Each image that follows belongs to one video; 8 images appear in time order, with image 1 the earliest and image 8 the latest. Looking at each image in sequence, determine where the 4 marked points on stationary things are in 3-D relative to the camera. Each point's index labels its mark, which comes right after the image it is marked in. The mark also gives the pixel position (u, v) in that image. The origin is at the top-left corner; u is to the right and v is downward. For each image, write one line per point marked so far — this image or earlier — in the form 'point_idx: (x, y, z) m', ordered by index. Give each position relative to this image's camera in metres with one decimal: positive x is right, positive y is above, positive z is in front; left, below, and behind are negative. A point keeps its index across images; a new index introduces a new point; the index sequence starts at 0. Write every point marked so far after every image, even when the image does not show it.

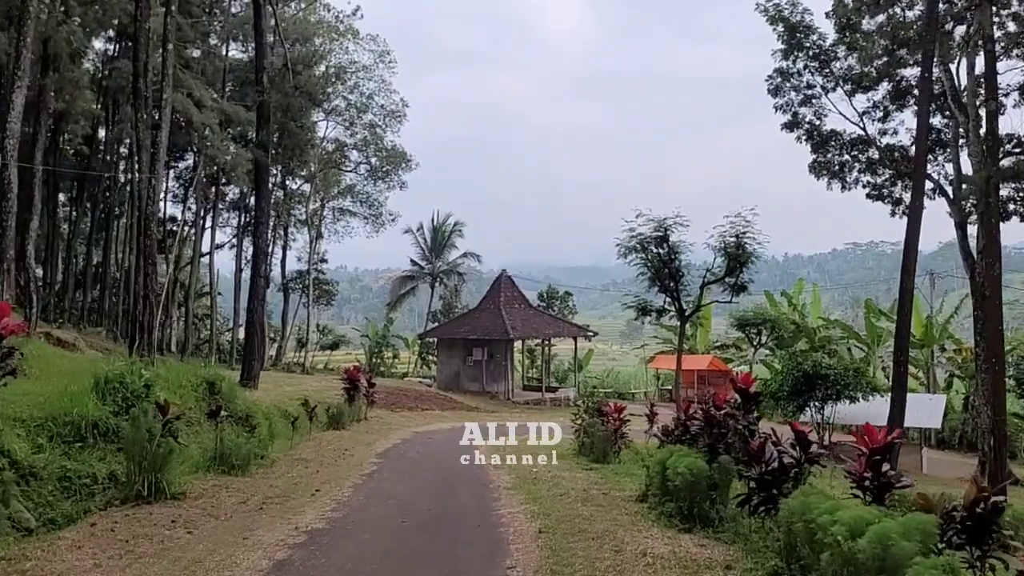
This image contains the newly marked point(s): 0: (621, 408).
0: (+1.5, -1.7, +11.4) m
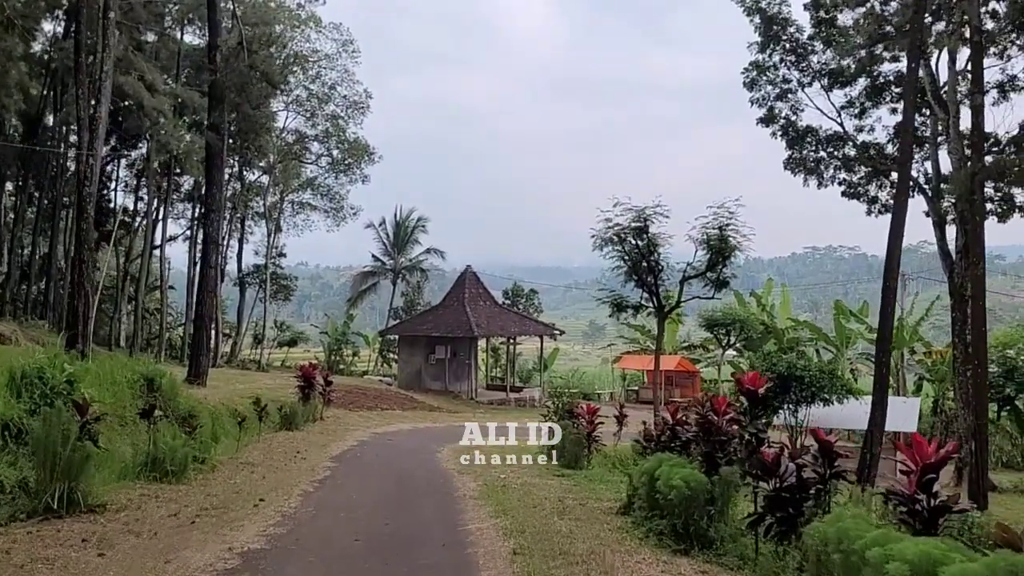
0: (+1.1, -1.6, +10.7) m
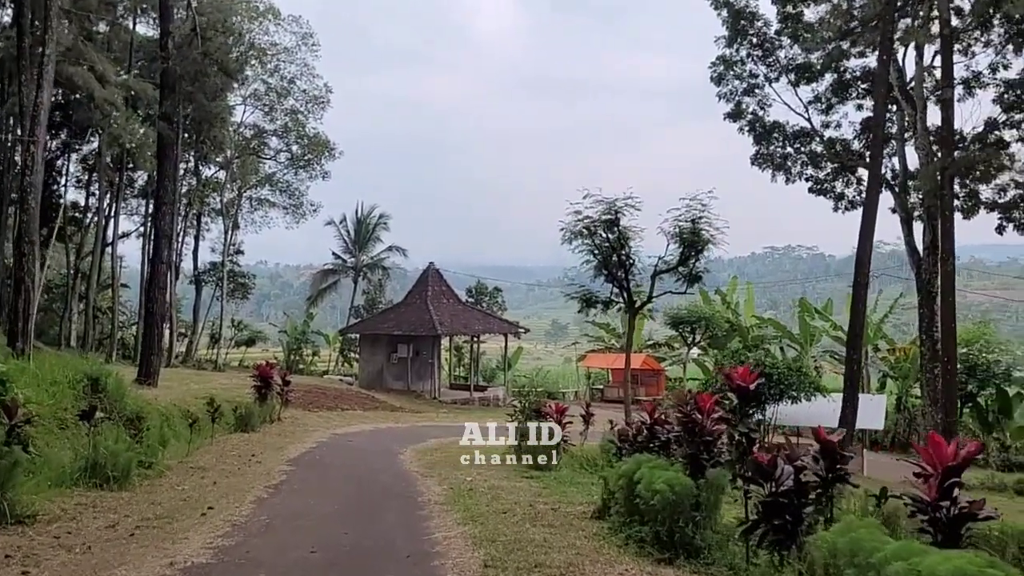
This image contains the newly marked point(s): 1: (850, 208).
0: (+0.6, -1.6, +10.4) m
1: (+7.0, +1.7, +16.7) m
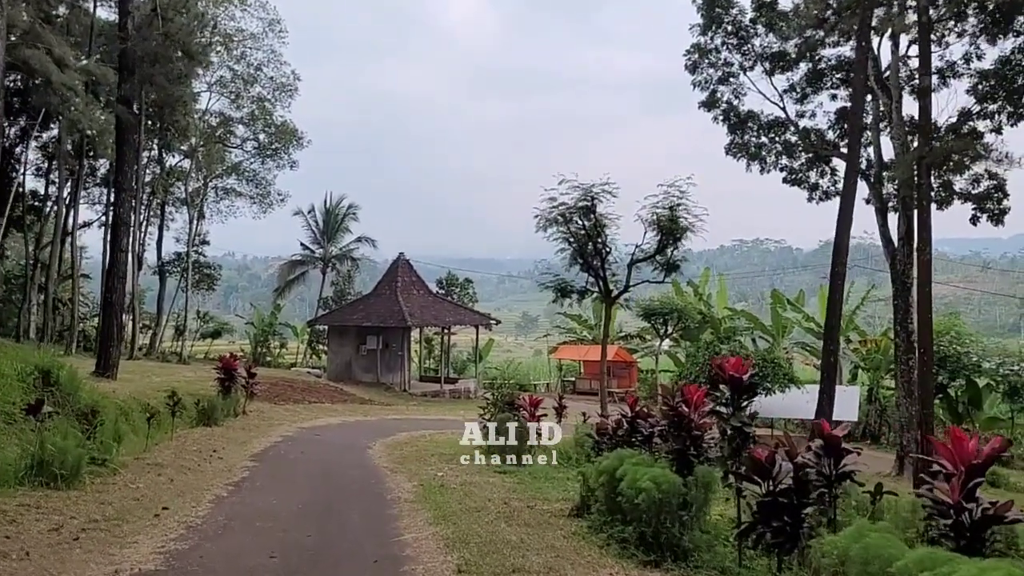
0: (+0.3, -1.4, +10.1) m
1: (+6.4, +1.9, +16.7) m
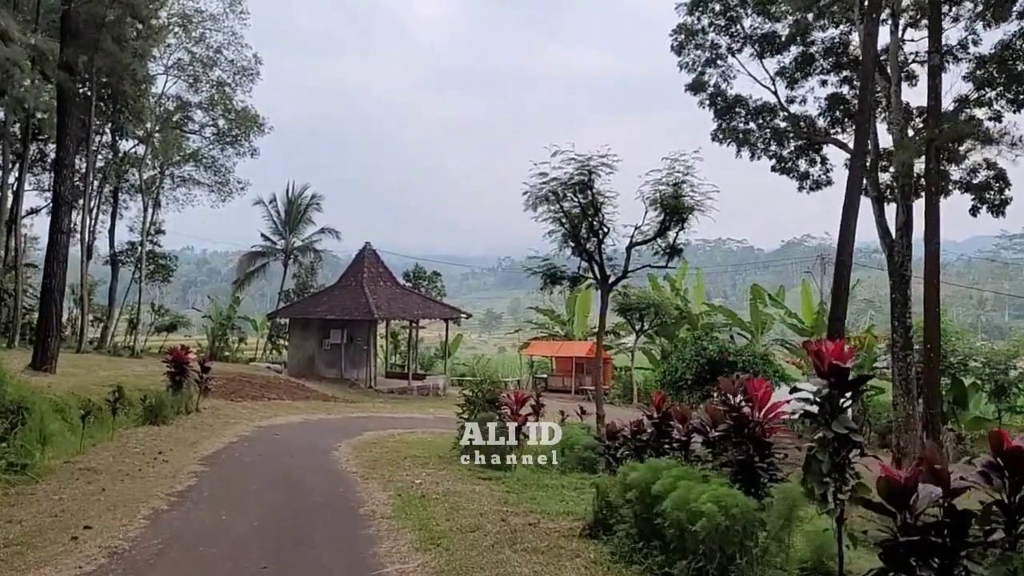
0: (+0.1, -1.3, +9.2) m
1: (+6.0, +2.0, +16.0) m
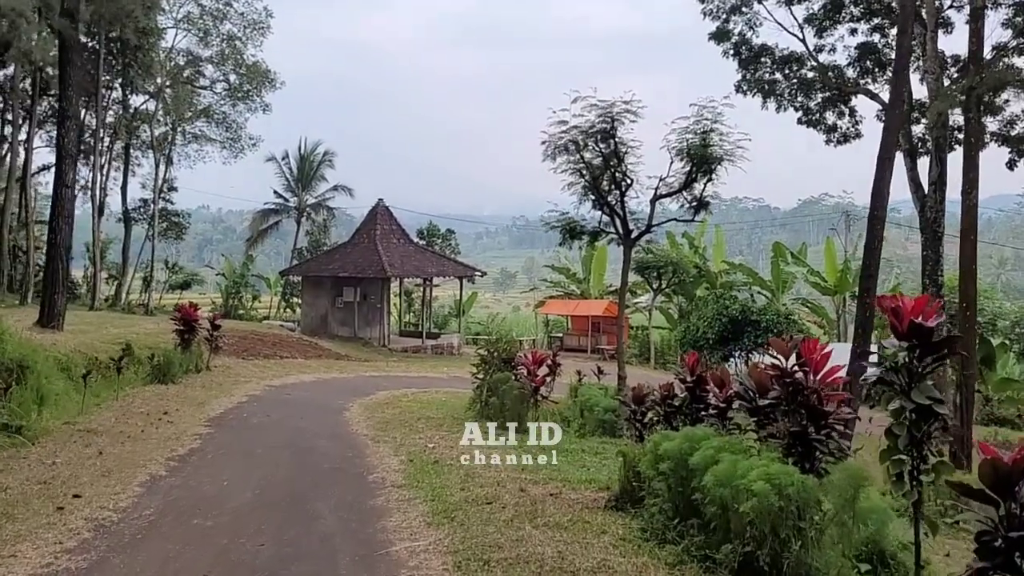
0: (+0.3, -0.8, +8.8) m
1: (+6.3, +2.8, +15.3) m
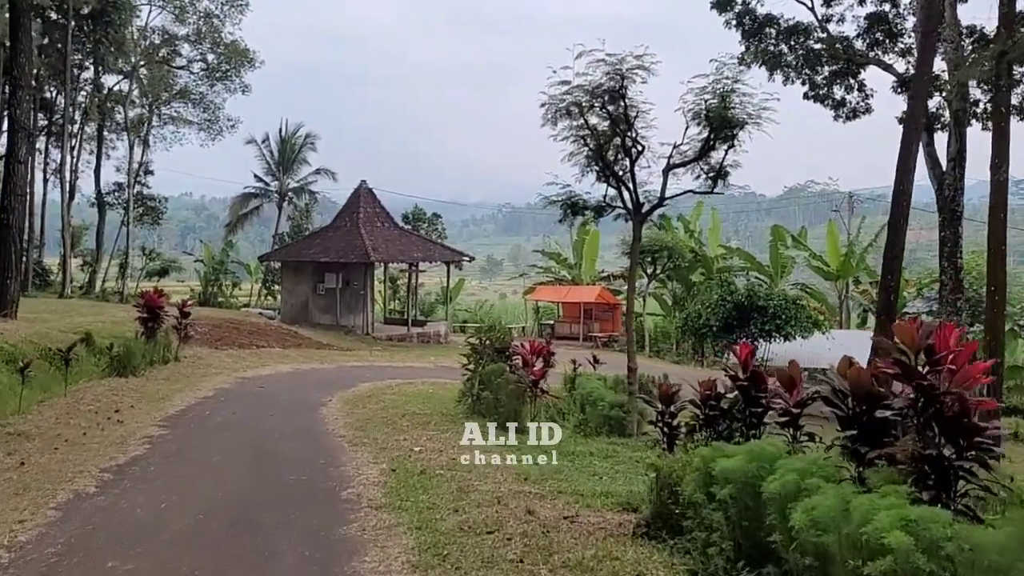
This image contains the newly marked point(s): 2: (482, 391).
0: (+0.2, -0.6, +7.9) m
1: (+6.1, +3.1, +14.5) m
2: (-0.3, -1.0, +7.6) m
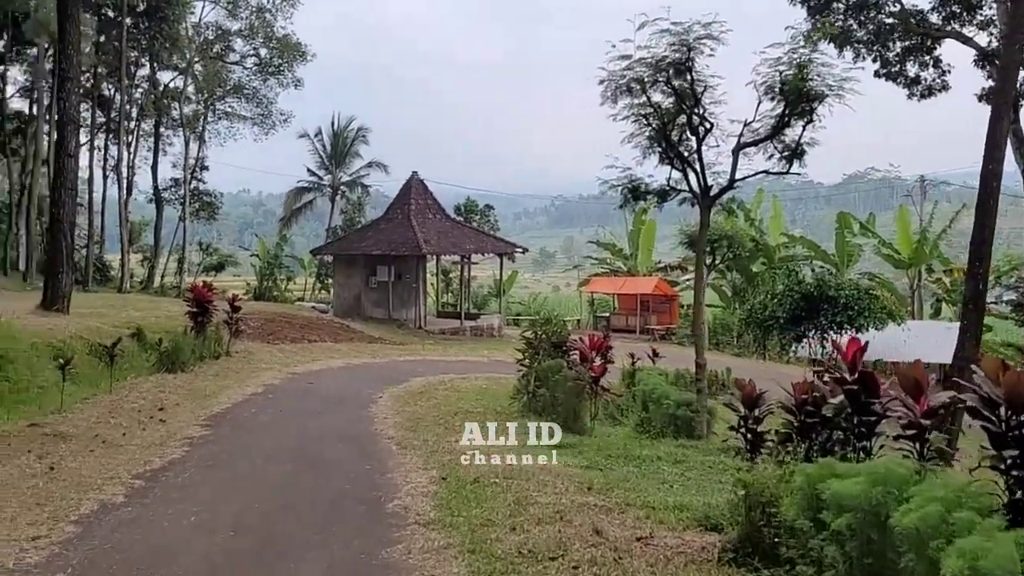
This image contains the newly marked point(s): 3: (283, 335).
0: (+0.8, -0.5, +7.5) m
1: (+7.0, +3.3, +13.6) m
2: (+0.2, -0.9, +7.1) m
3: (-4.4, -0.9, +15.4) m
